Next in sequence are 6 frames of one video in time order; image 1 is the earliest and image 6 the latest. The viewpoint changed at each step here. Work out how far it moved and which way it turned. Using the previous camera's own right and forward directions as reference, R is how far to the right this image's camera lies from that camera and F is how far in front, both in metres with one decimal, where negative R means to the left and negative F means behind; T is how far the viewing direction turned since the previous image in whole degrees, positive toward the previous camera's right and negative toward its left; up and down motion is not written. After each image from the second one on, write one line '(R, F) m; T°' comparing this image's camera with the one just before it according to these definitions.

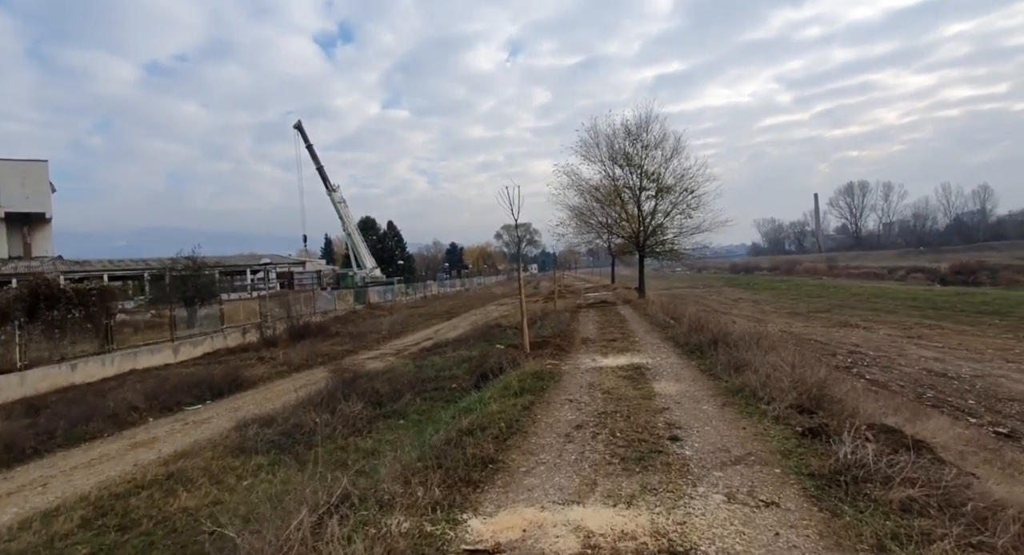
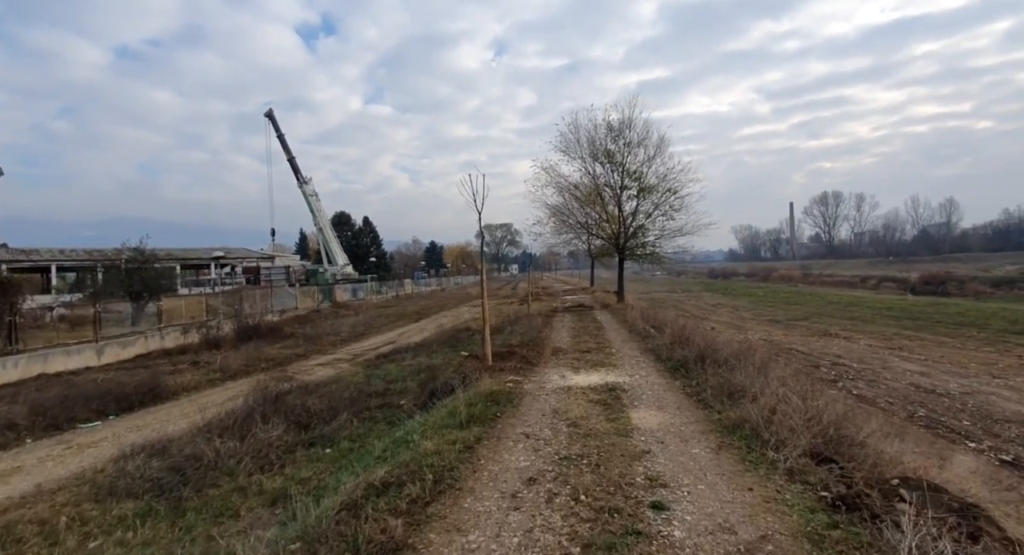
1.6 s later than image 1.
(+0.4, +1.3) m; +2°
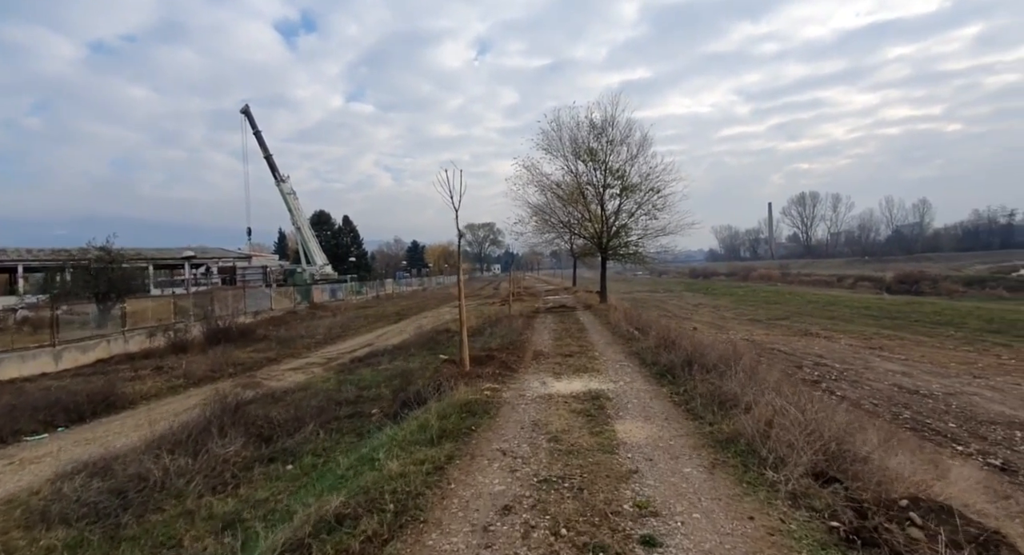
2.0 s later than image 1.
(+0.1, +0.4) m; +2°
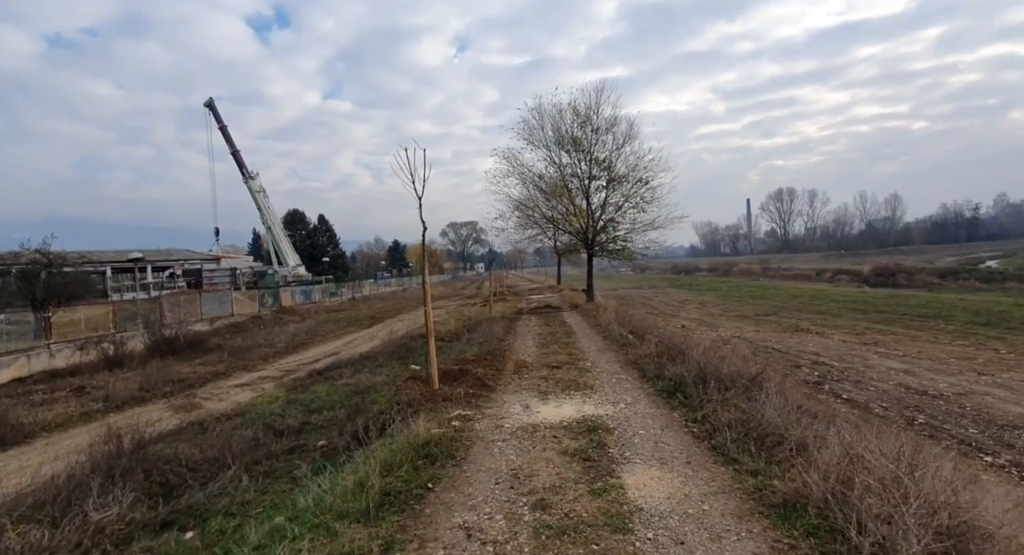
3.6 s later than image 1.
(+0.1, +1.4) m; +2°
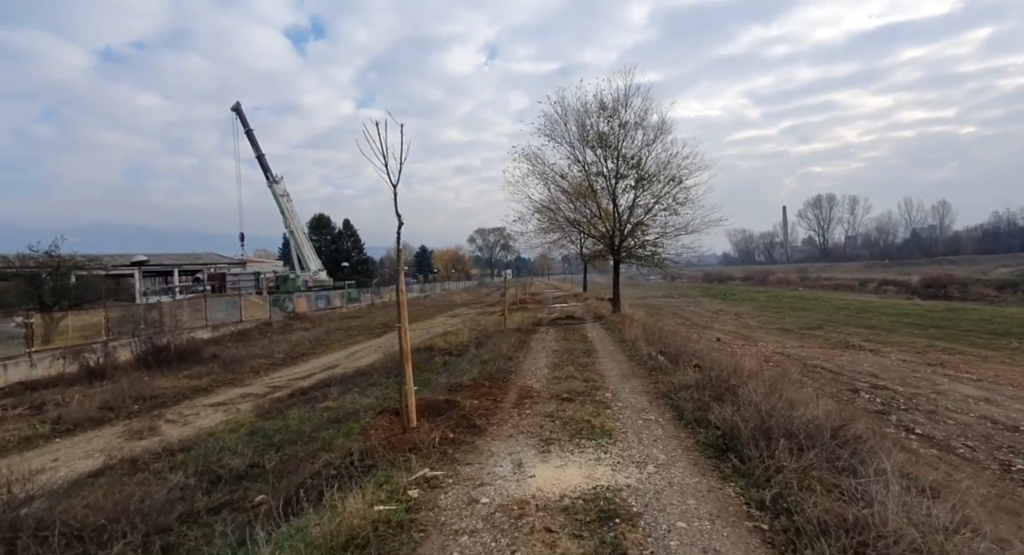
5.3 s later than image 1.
(+0.4, +1.5) m; -3°
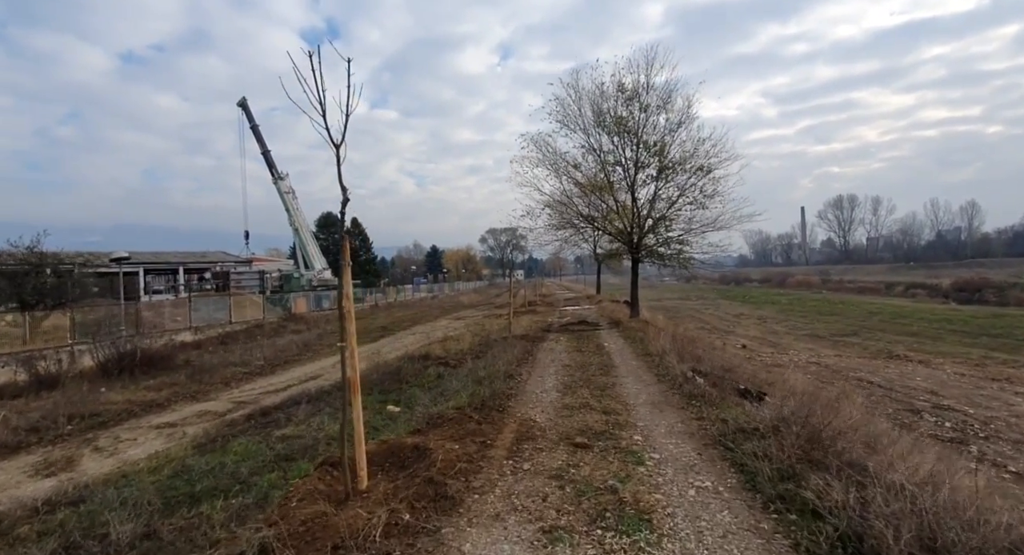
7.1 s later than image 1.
(+0.2, +1.7) m; -2°
